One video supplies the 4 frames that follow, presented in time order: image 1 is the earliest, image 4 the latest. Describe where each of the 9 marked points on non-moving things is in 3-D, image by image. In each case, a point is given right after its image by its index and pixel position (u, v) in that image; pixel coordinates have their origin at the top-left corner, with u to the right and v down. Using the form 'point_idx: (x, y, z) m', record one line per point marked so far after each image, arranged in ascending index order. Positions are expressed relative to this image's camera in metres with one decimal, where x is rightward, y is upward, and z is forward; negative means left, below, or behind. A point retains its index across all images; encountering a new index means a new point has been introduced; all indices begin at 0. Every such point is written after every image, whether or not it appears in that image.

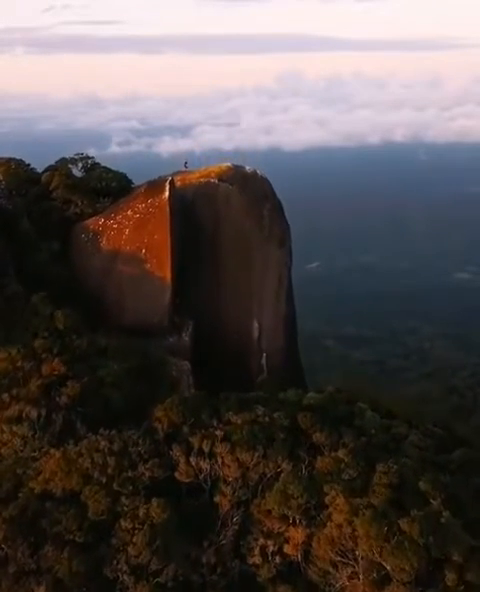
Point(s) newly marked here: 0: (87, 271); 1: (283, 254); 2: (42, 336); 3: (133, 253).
0: (-3.1, +0.5, +18.0) m
1: (+1.0, +1.0, +19.9) m
2: (-3.3, -0.7, +15.2) m
3: (-2.2, +0.8, +18.1) m
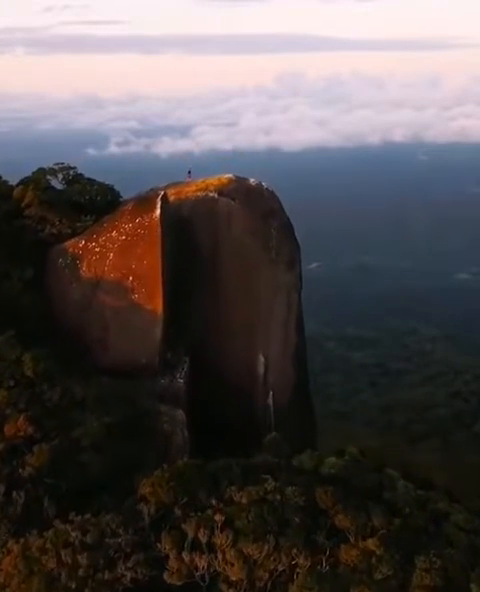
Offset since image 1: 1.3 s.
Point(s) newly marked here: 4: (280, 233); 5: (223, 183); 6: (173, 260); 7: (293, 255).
0: (-3.0, -0.1, +15.5) m
1: (+1.0, +0.4, +17.4) m
2: (-3.3, -1.3, +12.6) m
3: (-2.1, +0.2, +15.6) m
4: (+0.7, +1.2, +17.1) m
5: (-0.3, +2.1, +17.2) m
6: (-1.3, +0.6, +17.1) m
7: (+1.0, +0.8, +17.4) m
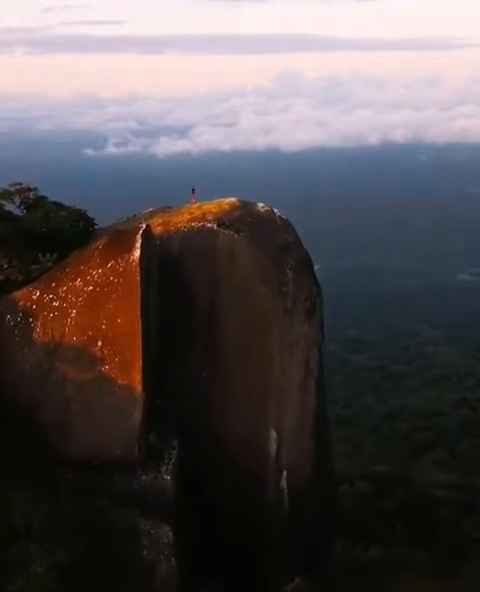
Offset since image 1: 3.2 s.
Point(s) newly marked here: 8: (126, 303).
0: (-2.9, -1.0, +11.7) m
1: (+1.1, -0.5, +13.6) m
2: (-3.2, -2.1, +8.8) m
3: (-2.1, -0.7, +11.8) m
4: (+0.8, +0.3, +13.3) m
5: (-0.3, +1.2, +13.4) m
6: (-1.2, -0.3, +13.3) m
7: (+1.1, -0.1, +13.6) m
8: (-1.5, -0.1, +11.7) m
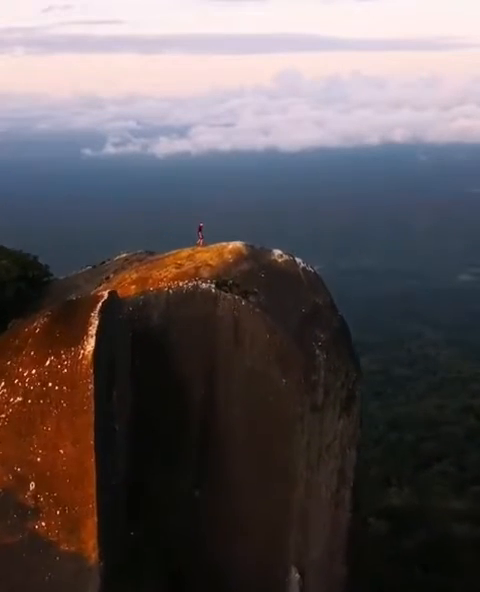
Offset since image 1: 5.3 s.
0: (-2.8, -1.9, +7.7) m
1: (+1.2, -1.4, +9.6) m
2: (-3.1, -3.0, +4.8) m
3: (-2.0, -1.6, +7.8) m
4: (+0.9, -0.6, +9.3) m
5: (-0.2, +0.3, +9.4) m
6: (-1.1, -1.2, +9.3) m
7: (+1.2, -1.0, +9.6) m
8: (-1.4, -1.0, +7.7) m
